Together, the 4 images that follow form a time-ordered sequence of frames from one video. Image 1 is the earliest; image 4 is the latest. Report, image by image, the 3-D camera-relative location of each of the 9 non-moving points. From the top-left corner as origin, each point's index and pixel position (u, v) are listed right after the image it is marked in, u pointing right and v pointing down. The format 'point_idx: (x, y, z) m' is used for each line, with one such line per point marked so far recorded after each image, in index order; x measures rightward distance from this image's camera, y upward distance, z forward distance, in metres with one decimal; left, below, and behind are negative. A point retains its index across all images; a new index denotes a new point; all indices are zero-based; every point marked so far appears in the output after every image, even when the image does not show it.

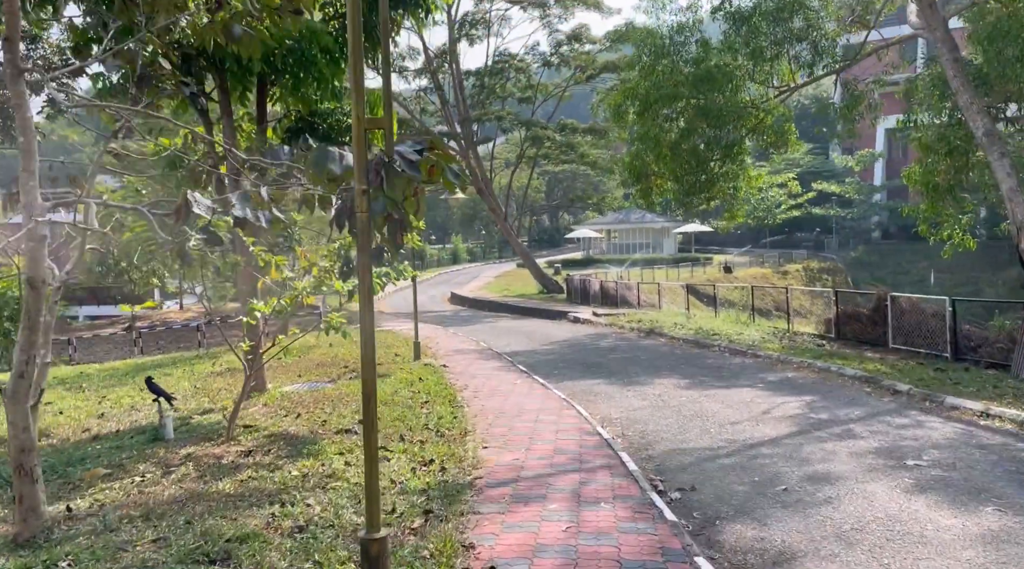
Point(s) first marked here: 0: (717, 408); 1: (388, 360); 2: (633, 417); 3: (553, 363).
0: (+2.2, -1.4, +10.6) m
1: (-2.1, -1.3, +16.2) m
2: (+1.3, -1.4, +10.5) m
3: (+0.7, -1.3, +16.4) m
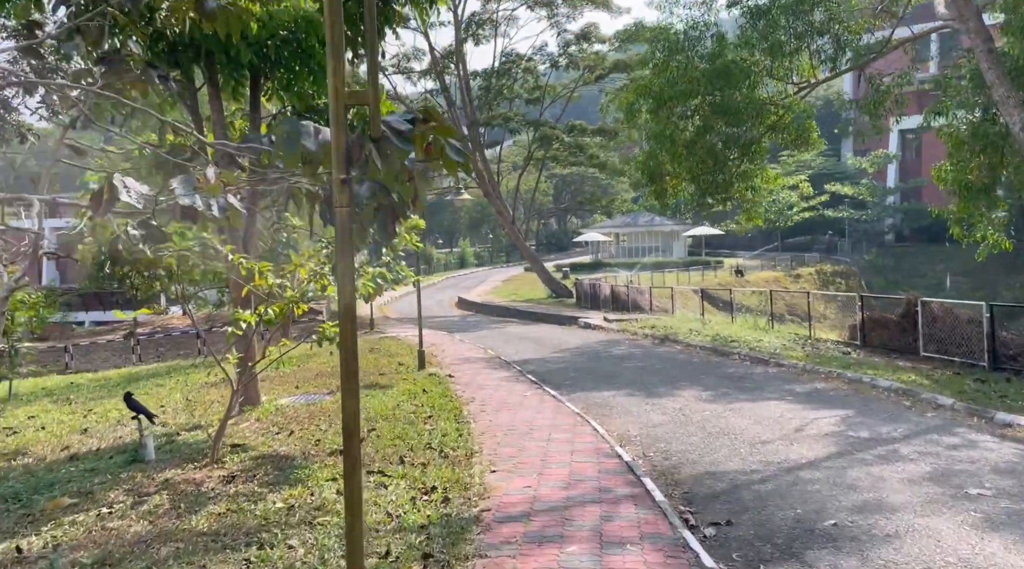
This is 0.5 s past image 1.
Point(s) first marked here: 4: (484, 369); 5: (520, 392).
0: (+2.3, -1.4, +9.8) m
1: (-1.9, -1.3, +15.4) m
2: (+1.4, -1.5, +9.6) m
3: (+0.8, -1.4, +15.6) m
4: (-0.4, -1.4, +16.0) m
5: (+0.1, -1.4, +13.0) m
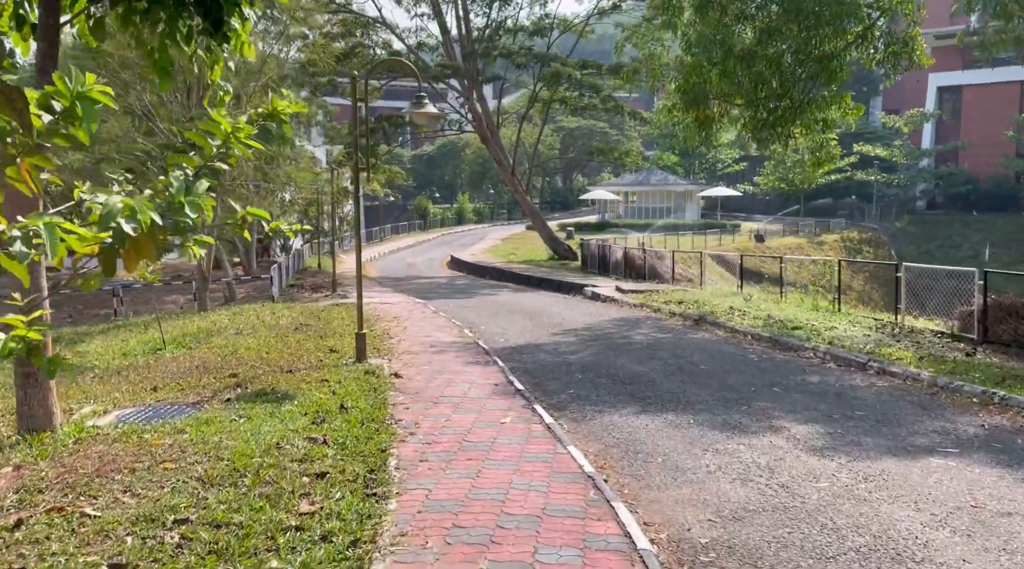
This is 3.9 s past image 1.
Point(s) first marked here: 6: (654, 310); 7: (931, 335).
0: (+2.1, -1.3, +4.9) m
1: (-2.1, -0.8, +10.5) m
2: (+1.1, -1.3, +4.7) m
3: (+0.6, -1.0, +10.6) m
4: (-0.7, -0.9, +11.1) m
5: (-0.1, -1.1, +8.1) m
6: (+2.5, -0.4, +16.9) m
7: (+5.5, -0.7, +12.7) m
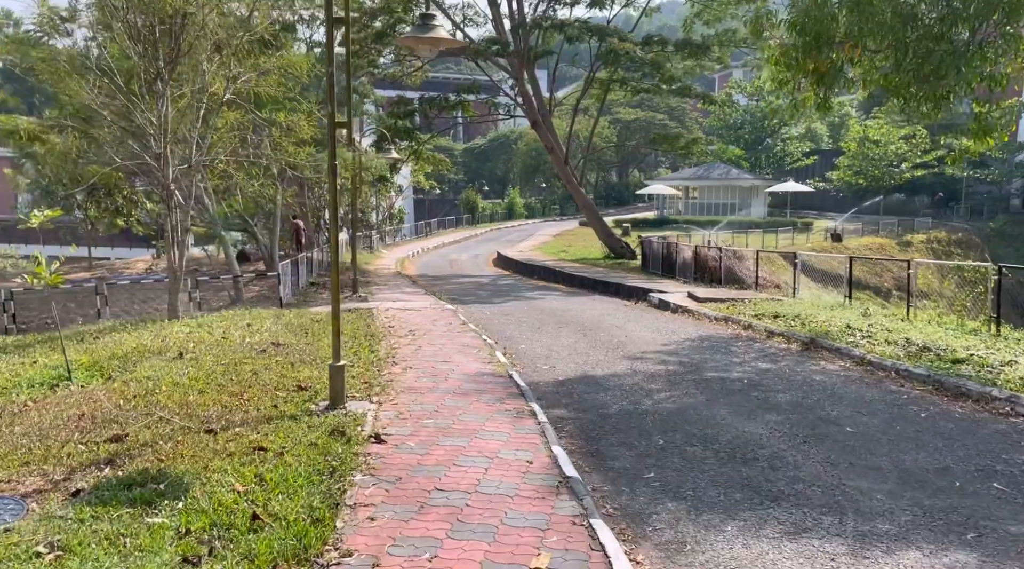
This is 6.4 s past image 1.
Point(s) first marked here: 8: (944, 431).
0: (+2.1, -1.4, +1.2) m
1: (-1.8, -0.9, +7.0) m
2: (+1.1, -1.4, +1.1) m
3: (+0.9, -1.1, +7.0) m
4: (-0.3, -1.0, +7.5) m
5: (+0.1, -1.2, +4.5) m
6: (+3.2, -0.6, +13.2) m
7: (+5.9, -0.9, +8.8) m
8: (+3.1, -1.0, +7.0) m
